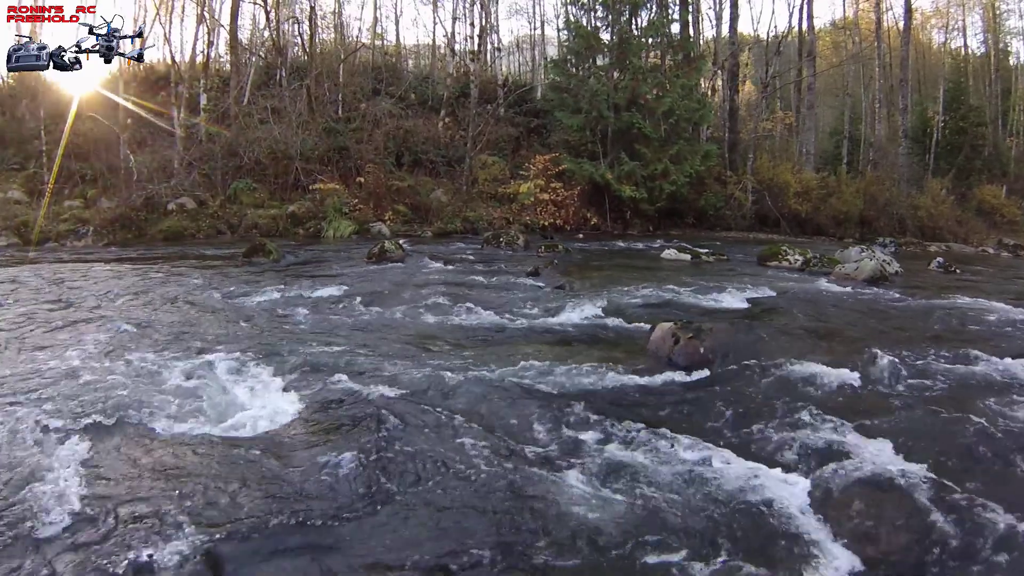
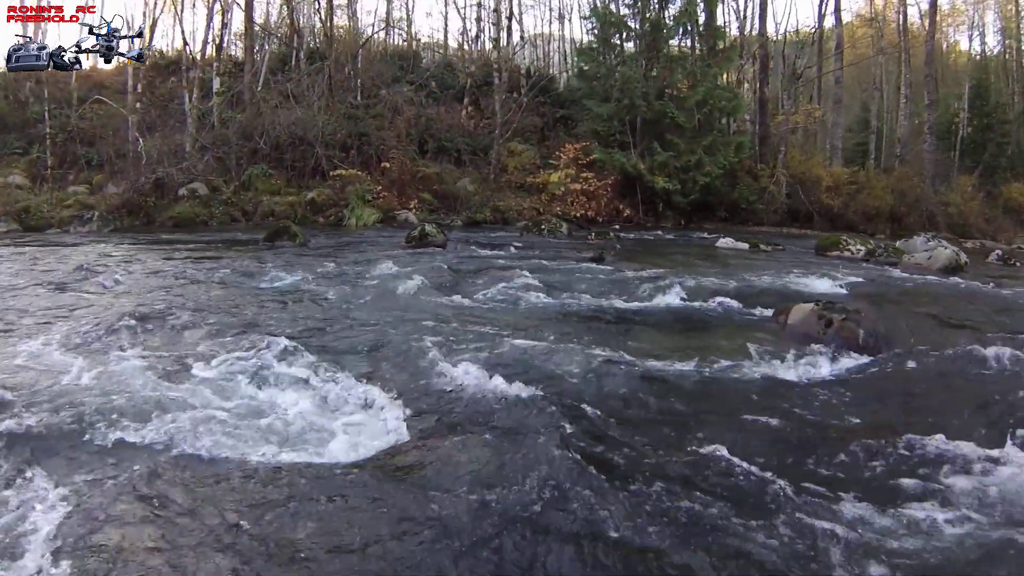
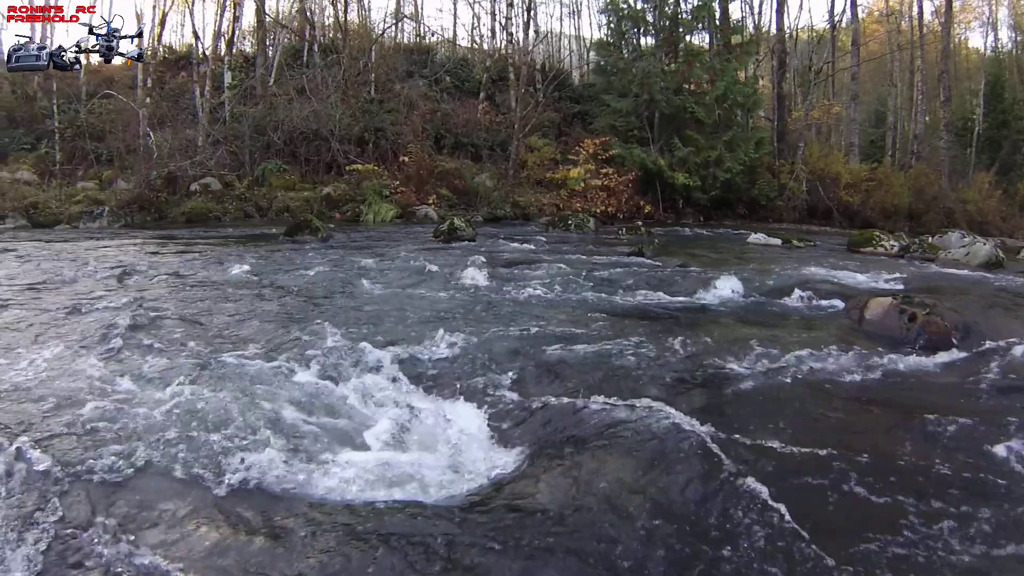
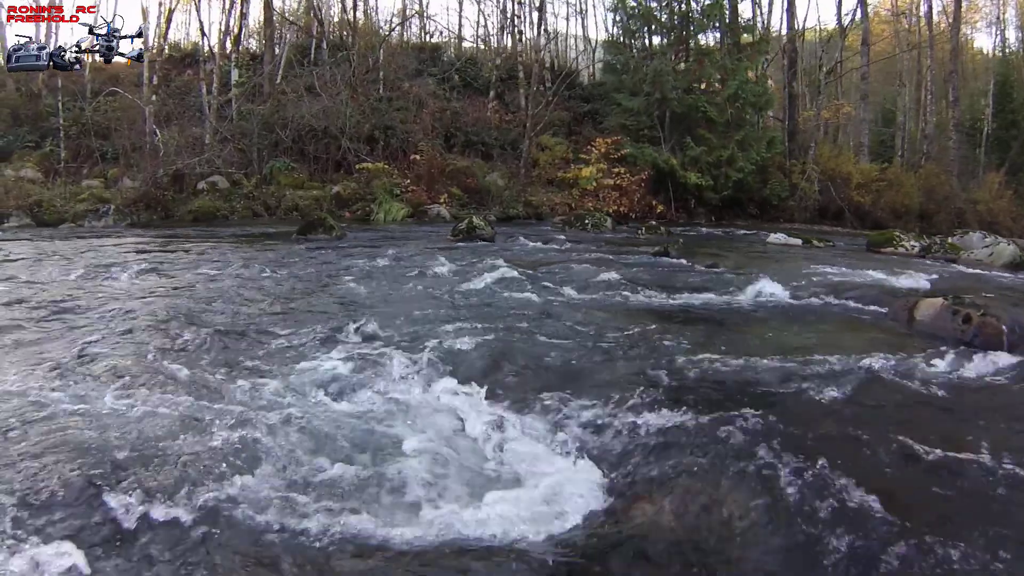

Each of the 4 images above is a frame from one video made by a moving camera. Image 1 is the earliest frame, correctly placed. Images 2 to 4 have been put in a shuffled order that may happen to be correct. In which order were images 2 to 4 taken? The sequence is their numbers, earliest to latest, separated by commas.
2, 3, 4
